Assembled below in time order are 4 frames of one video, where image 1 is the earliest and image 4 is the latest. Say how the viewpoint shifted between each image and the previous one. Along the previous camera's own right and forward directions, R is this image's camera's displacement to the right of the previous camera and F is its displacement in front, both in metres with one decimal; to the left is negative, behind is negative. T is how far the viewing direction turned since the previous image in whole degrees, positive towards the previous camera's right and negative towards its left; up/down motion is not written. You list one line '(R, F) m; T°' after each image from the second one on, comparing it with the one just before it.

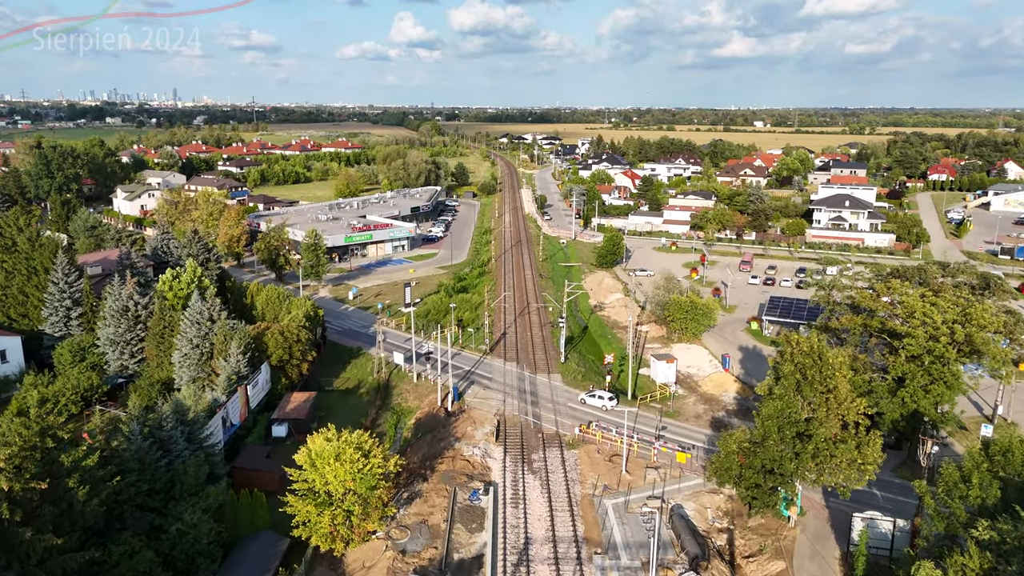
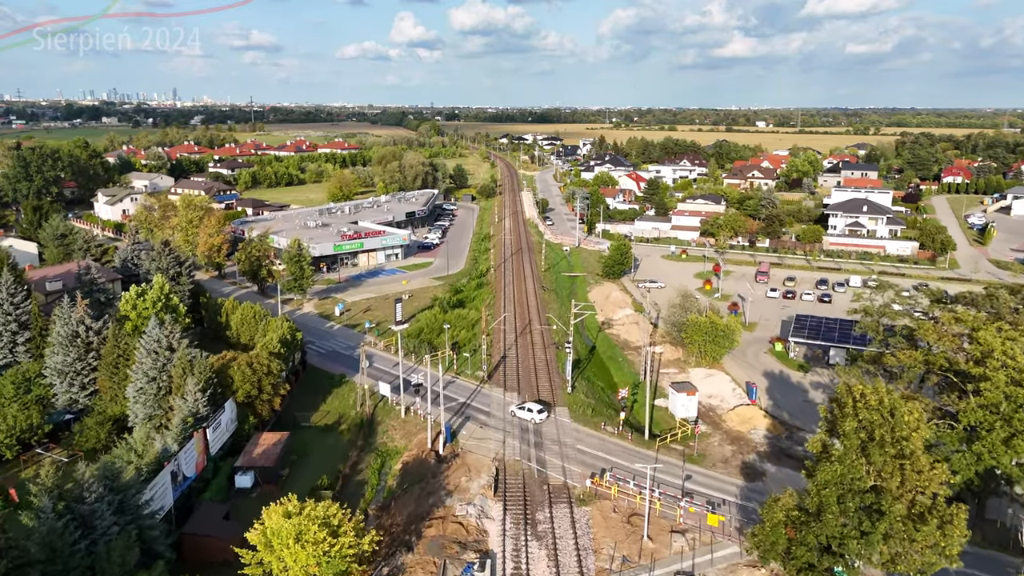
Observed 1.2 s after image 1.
(0.0, +2.9) m; 0°
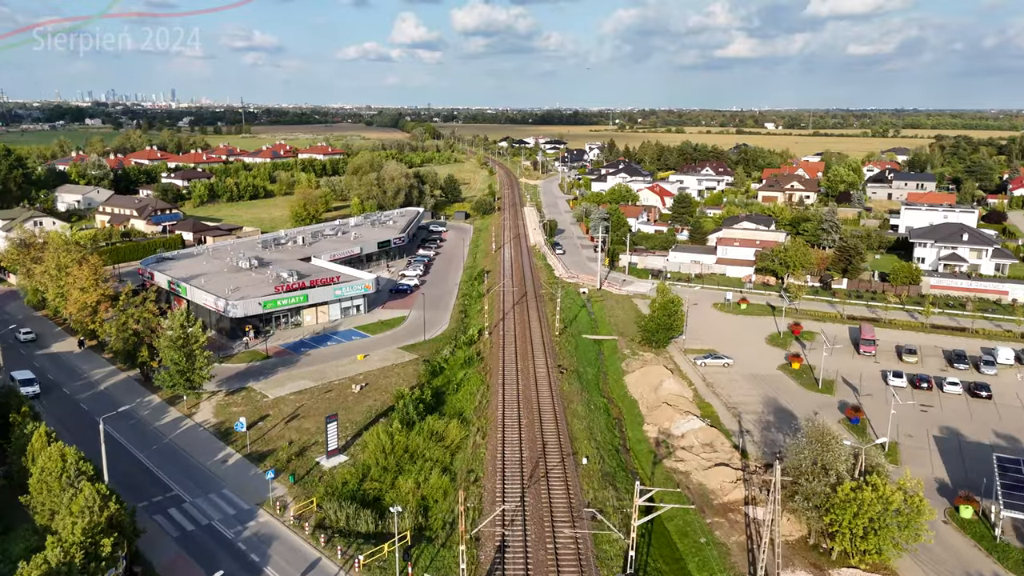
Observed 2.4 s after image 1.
(-0.1, +12.2) m; 0°
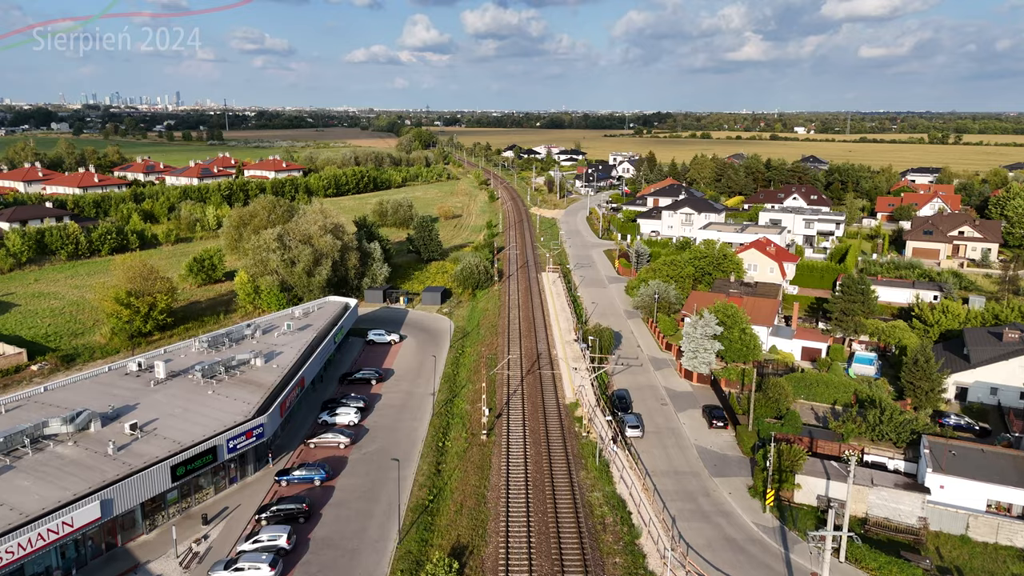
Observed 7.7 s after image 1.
(-0.3, +27.4) m; -1°
